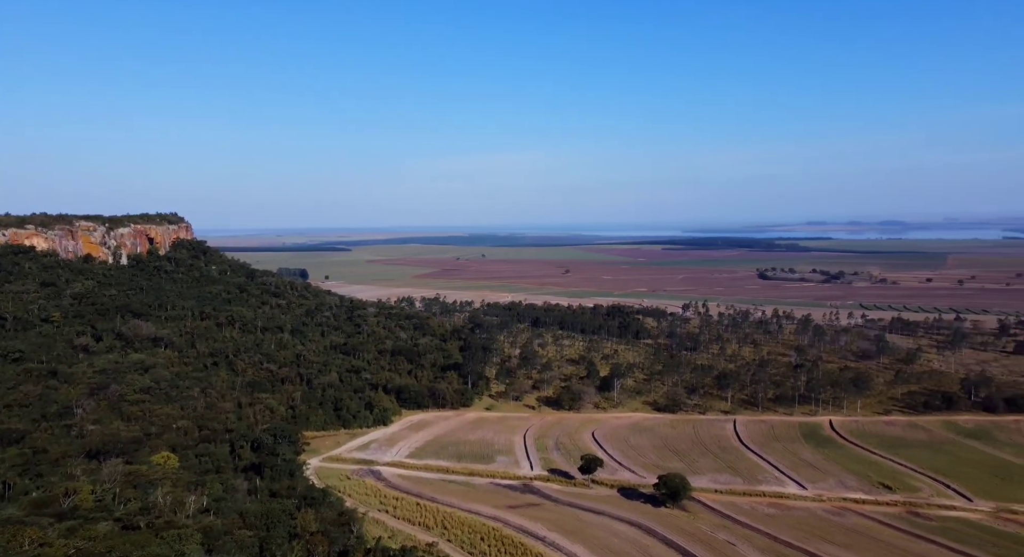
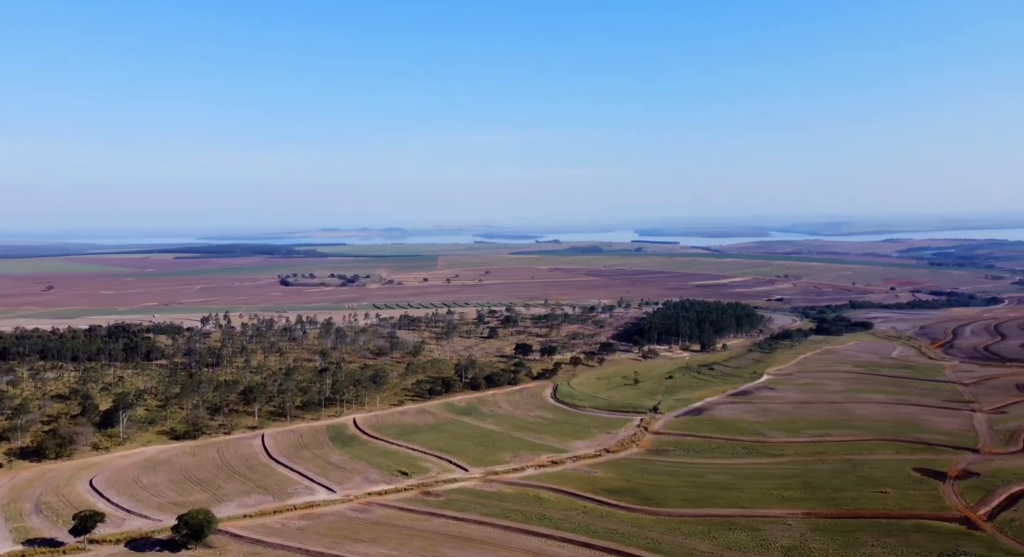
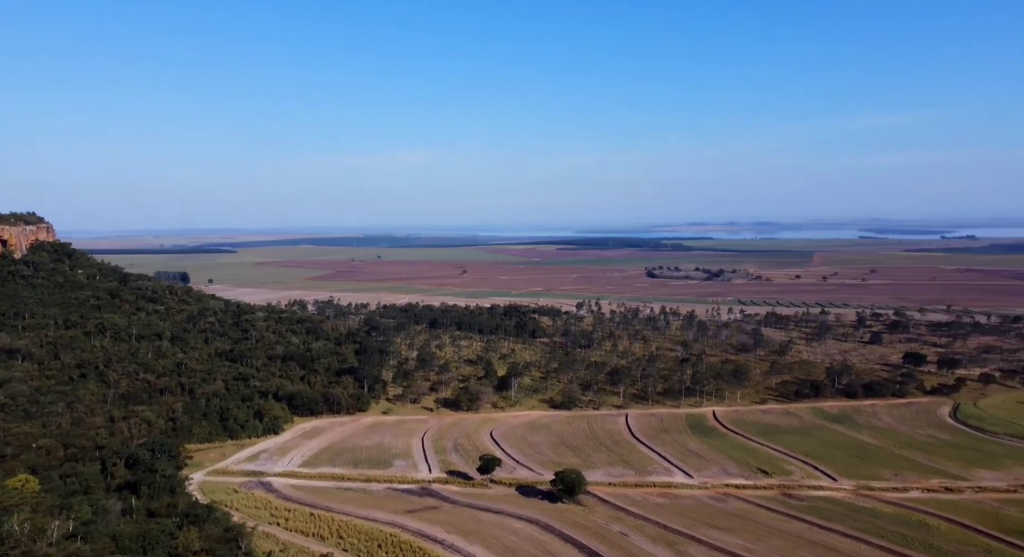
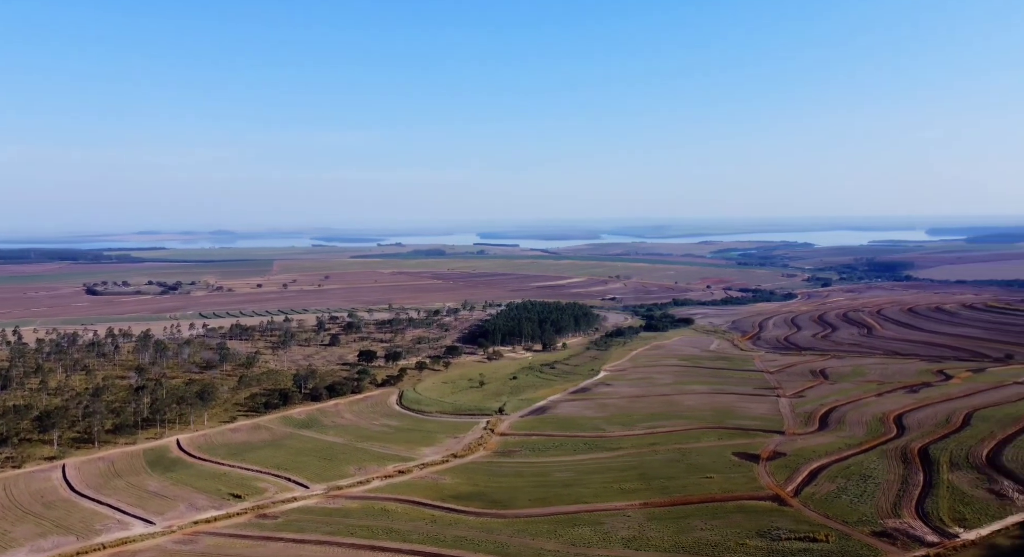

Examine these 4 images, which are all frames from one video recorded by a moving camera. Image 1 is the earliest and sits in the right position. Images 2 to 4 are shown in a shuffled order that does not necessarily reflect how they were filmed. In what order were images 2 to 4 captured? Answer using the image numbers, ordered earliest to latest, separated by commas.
3, 2, 4
